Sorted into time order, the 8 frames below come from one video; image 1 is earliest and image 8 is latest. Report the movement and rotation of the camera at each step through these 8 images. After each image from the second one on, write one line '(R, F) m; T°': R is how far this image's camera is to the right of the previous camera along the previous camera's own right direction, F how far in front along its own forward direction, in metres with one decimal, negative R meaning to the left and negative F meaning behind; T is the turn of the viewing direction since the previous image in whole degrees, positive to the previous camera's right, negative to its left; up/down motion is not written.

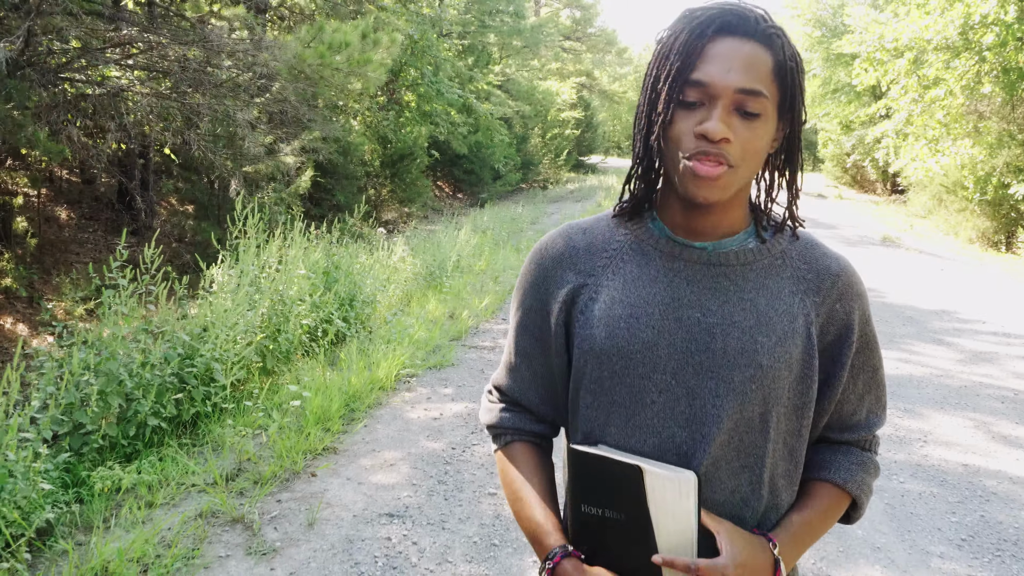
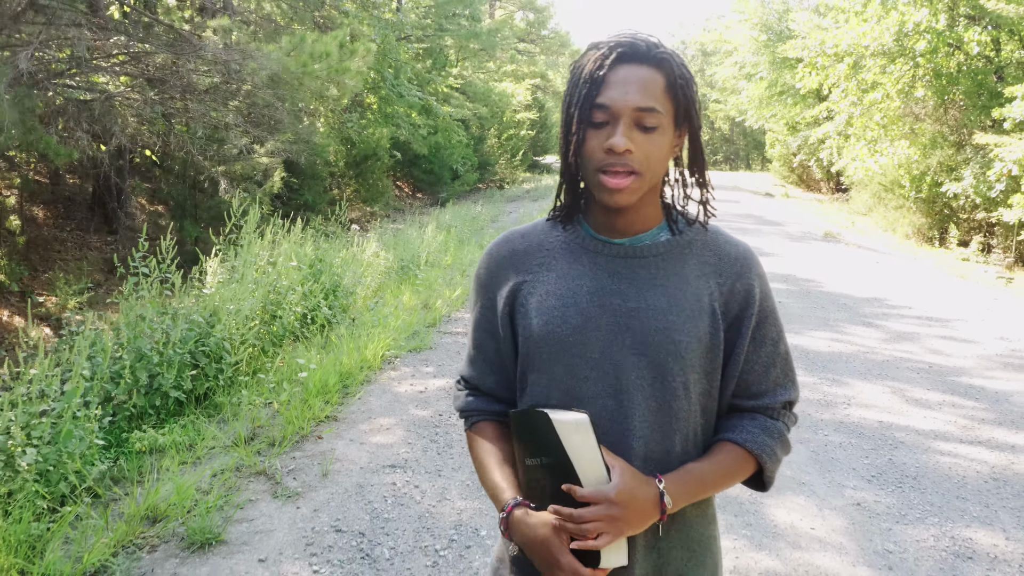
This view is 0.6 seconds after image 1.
(-0.1, -0.6) m; +3°
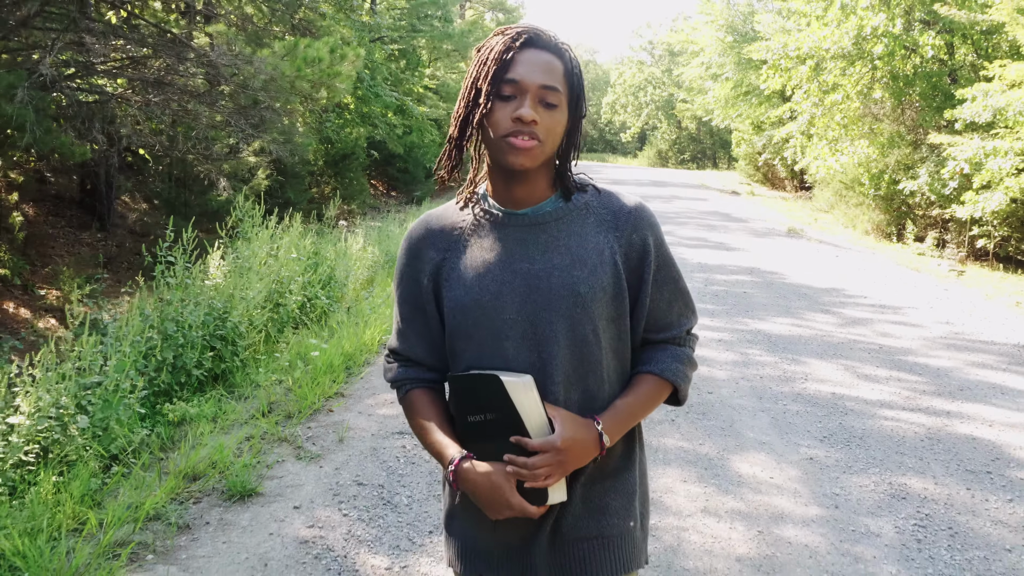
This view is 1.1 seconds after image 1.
(-0.1, -0.5) m; +2°
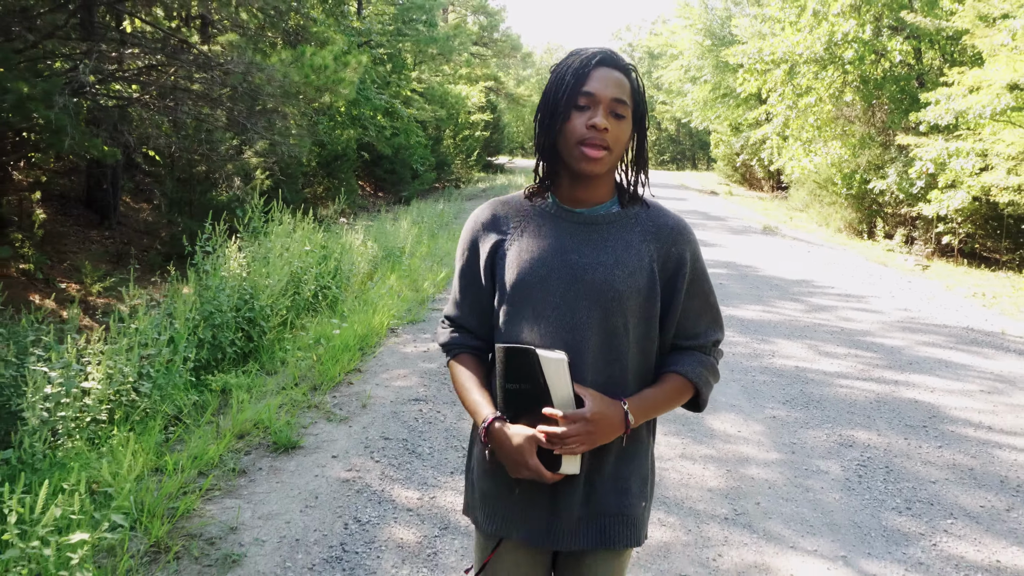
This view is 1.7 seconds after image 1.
(-0.1, -0.6) m; +1°
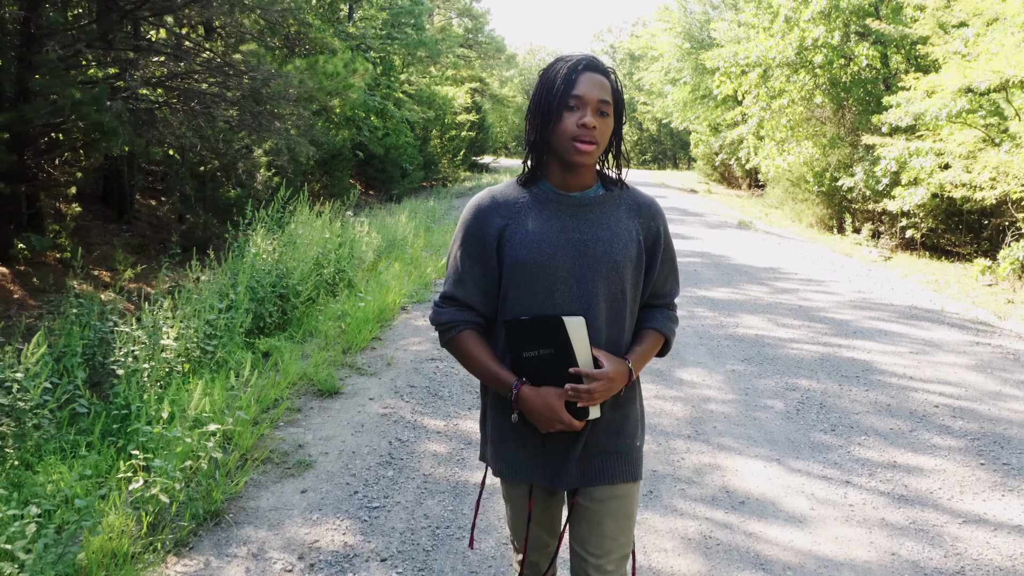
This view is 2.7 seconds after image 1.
(-0.1, -0.9) m; +1°
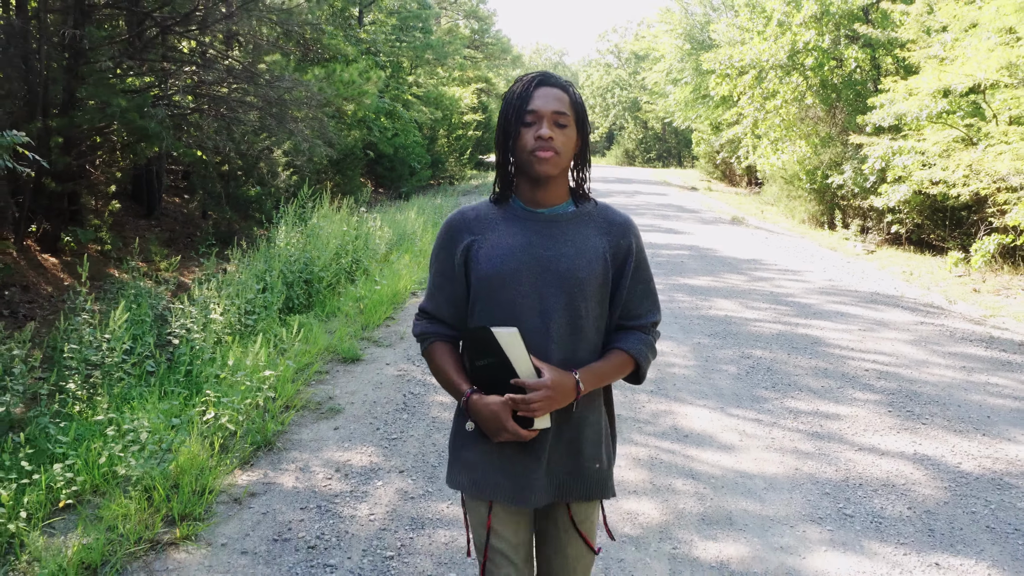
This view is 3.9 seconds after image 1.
(+0.1, -0.9) m; 0°
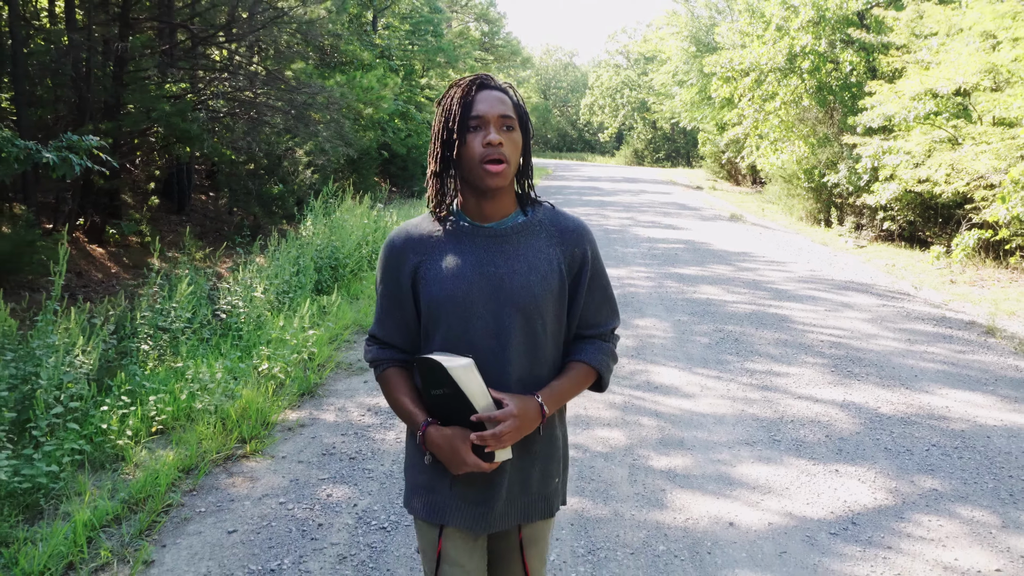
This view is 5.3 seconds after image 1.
(+0.1, -0.9) m; -1°
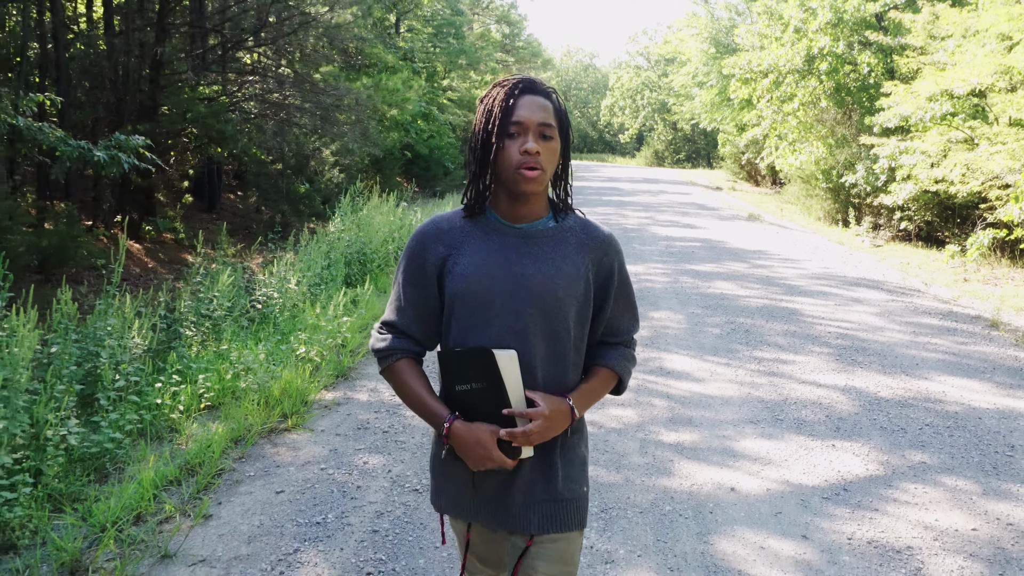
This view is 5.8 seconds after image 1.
(0.0, -0.3) m; -1°
